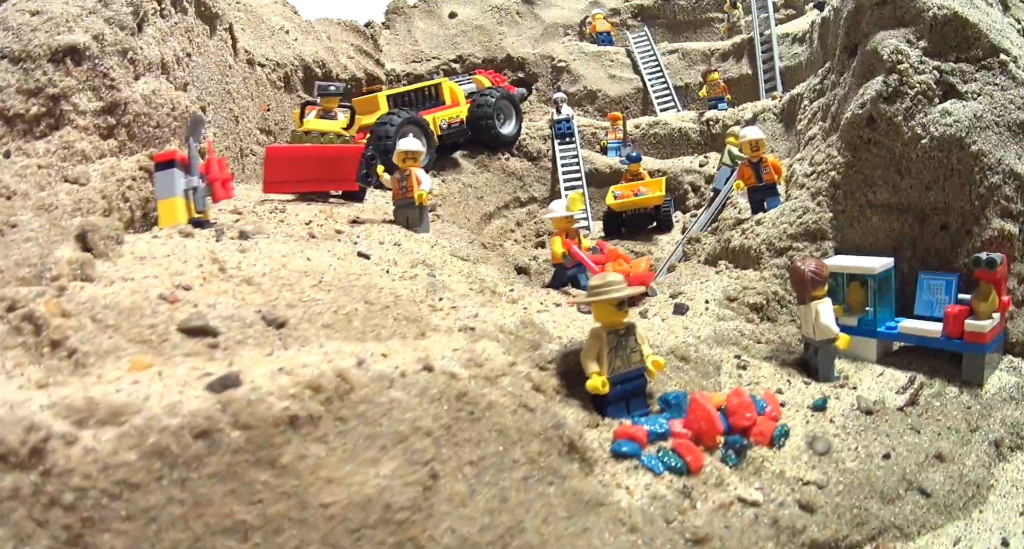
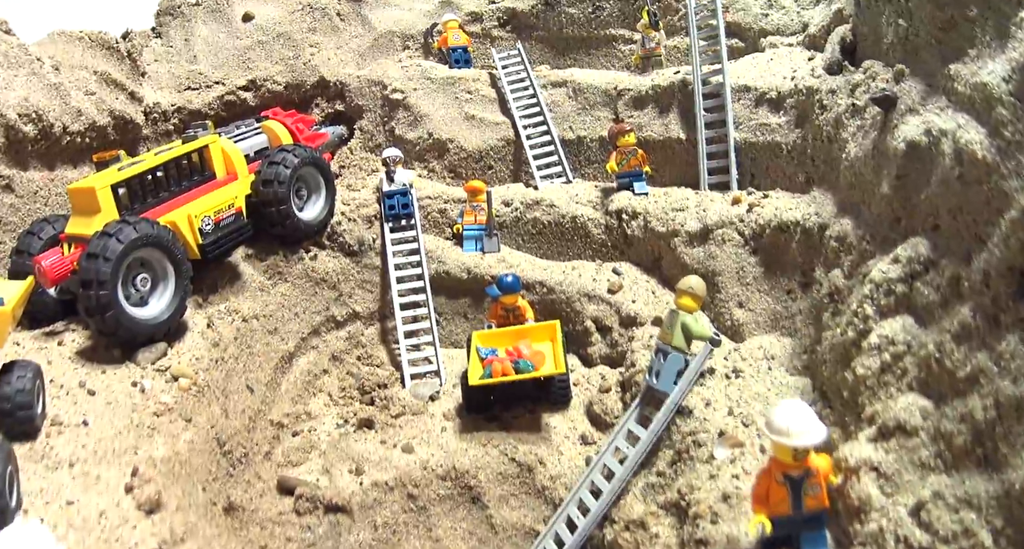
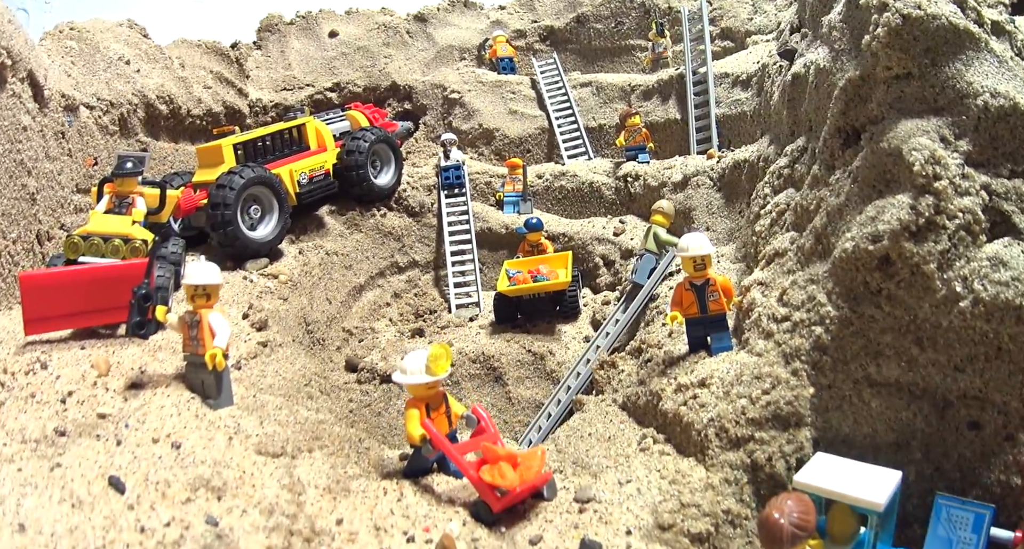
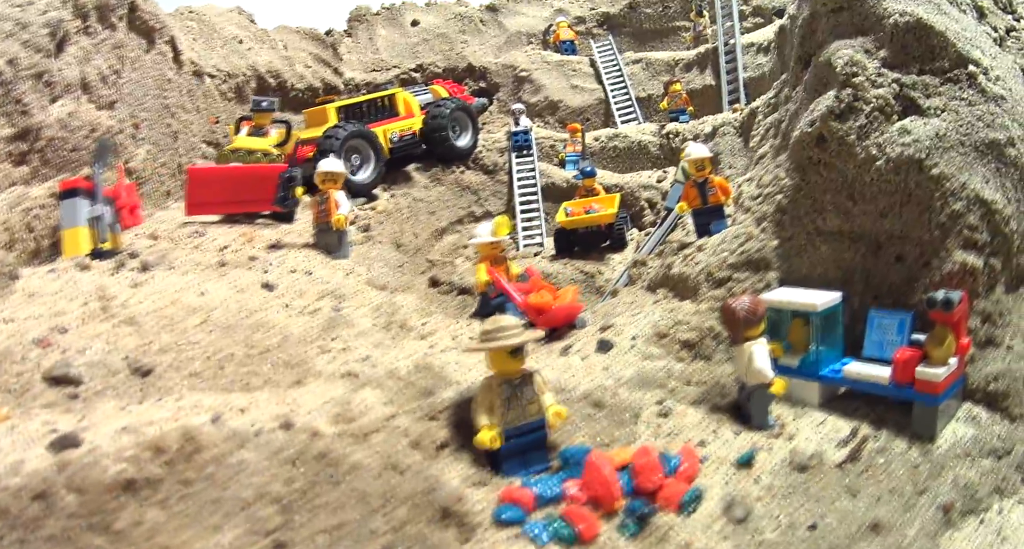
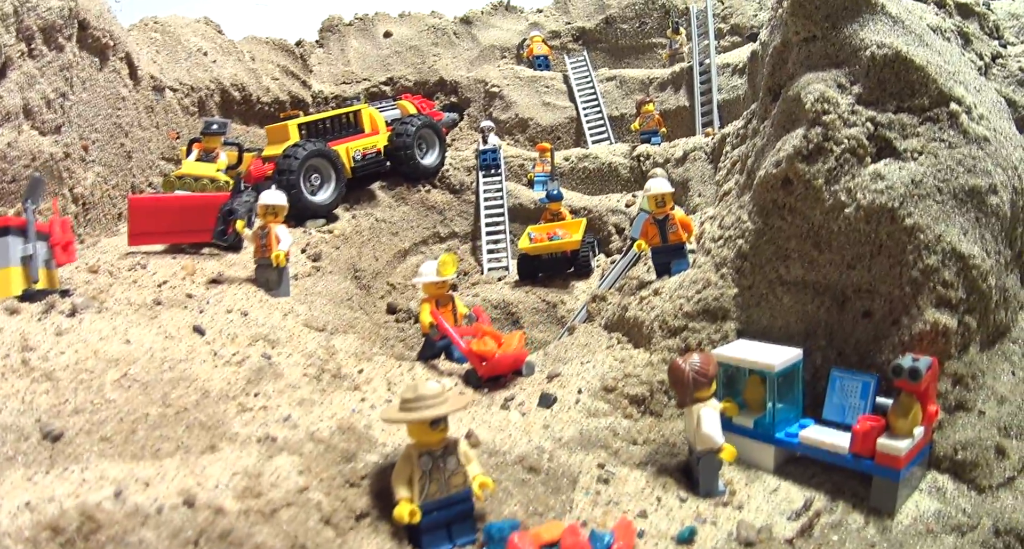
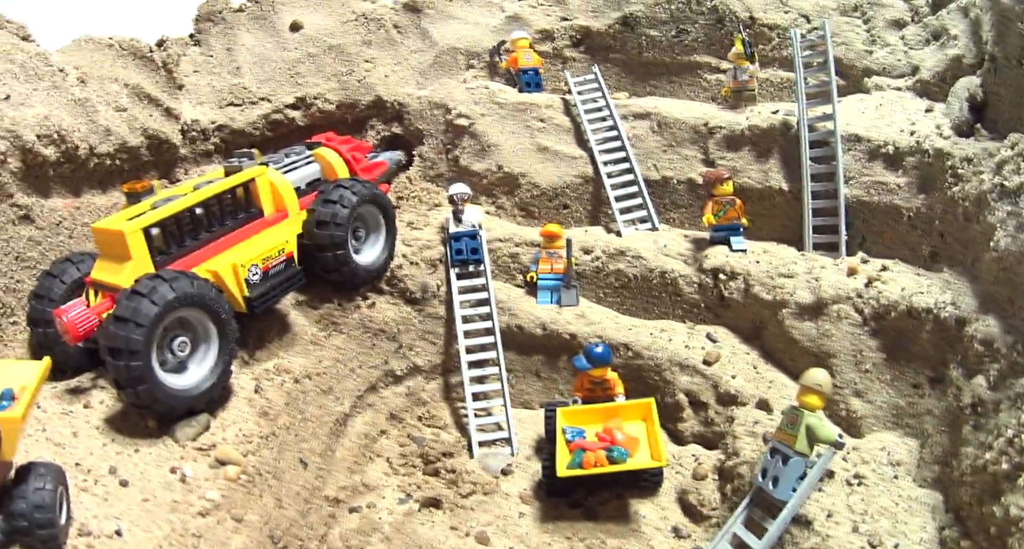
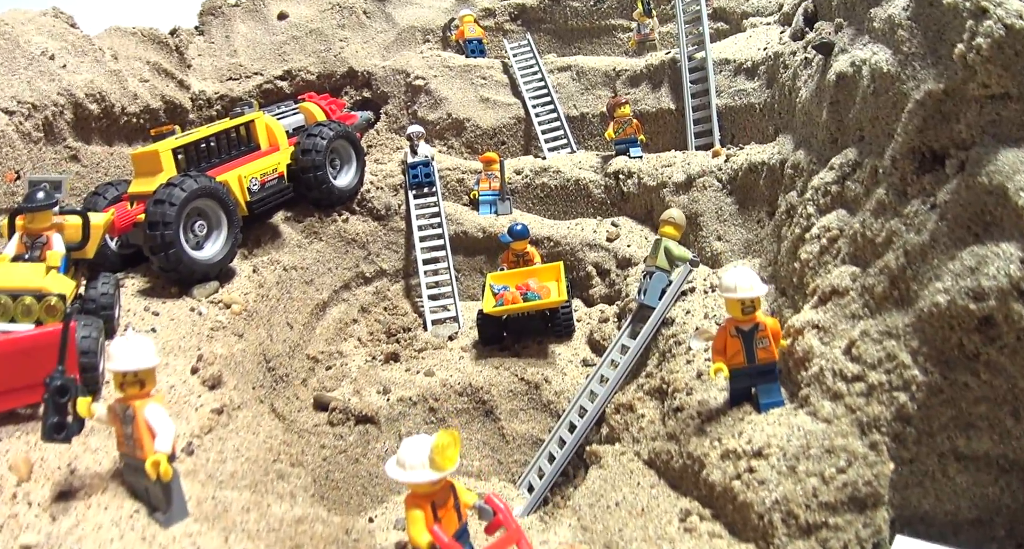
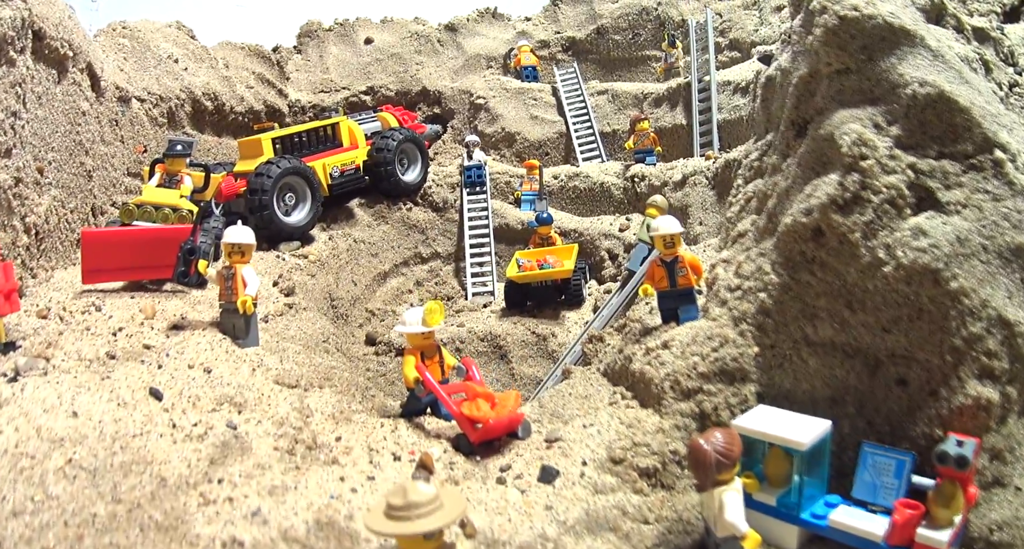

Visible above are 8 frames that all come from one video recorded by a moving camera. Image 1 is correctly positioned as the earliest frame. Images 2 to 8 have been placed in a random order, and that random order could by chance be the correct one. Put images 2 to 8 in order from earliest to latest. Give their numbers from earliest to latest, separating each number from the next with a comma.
4, 5, 8, 3, 7, 2, 6
